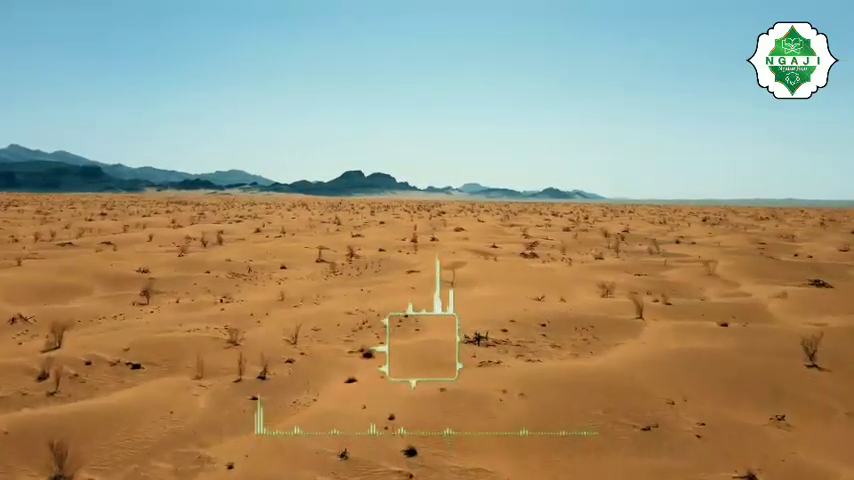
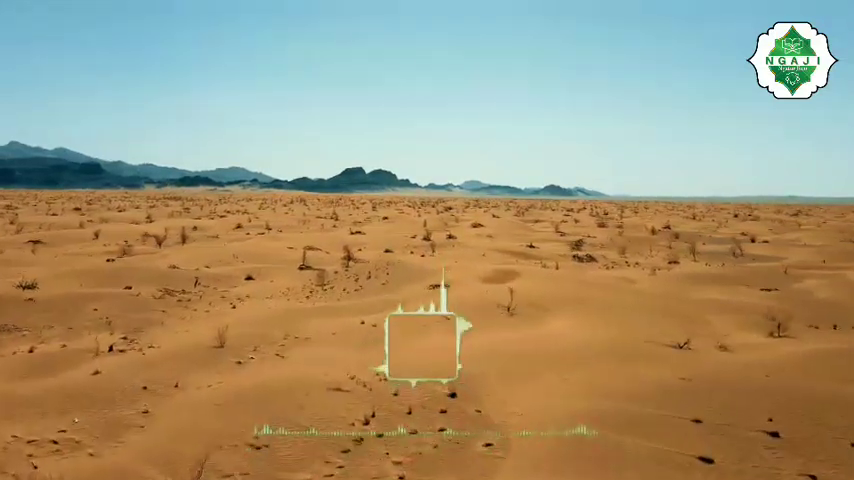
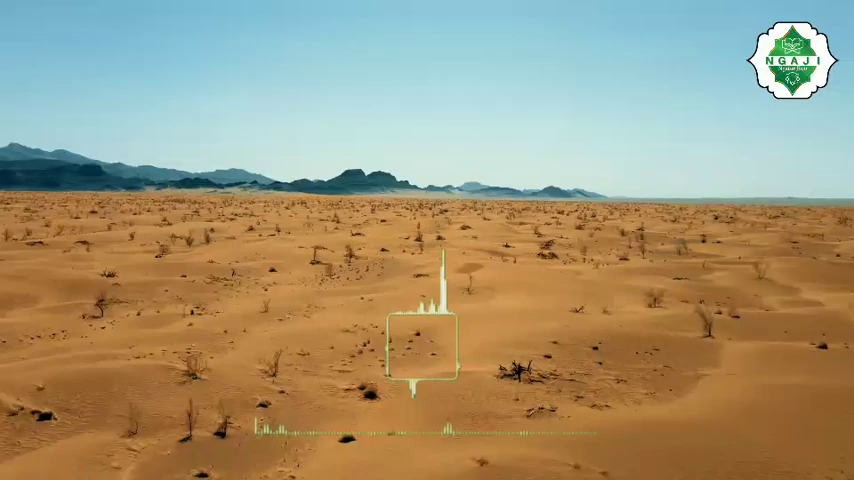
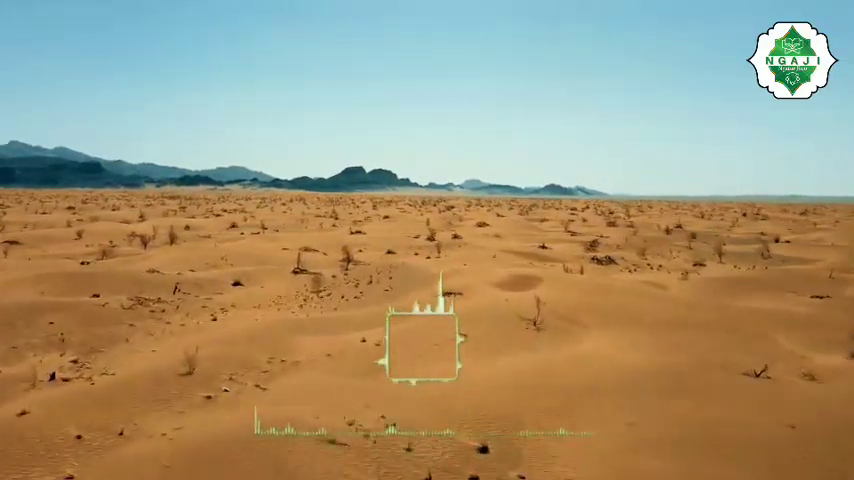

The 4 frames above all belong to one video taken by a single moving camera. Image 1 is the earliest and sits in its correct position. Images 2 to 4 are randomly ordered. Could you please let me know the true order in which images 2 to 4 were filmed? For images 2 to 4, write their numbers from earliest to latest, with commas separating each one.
3, 2, 4
